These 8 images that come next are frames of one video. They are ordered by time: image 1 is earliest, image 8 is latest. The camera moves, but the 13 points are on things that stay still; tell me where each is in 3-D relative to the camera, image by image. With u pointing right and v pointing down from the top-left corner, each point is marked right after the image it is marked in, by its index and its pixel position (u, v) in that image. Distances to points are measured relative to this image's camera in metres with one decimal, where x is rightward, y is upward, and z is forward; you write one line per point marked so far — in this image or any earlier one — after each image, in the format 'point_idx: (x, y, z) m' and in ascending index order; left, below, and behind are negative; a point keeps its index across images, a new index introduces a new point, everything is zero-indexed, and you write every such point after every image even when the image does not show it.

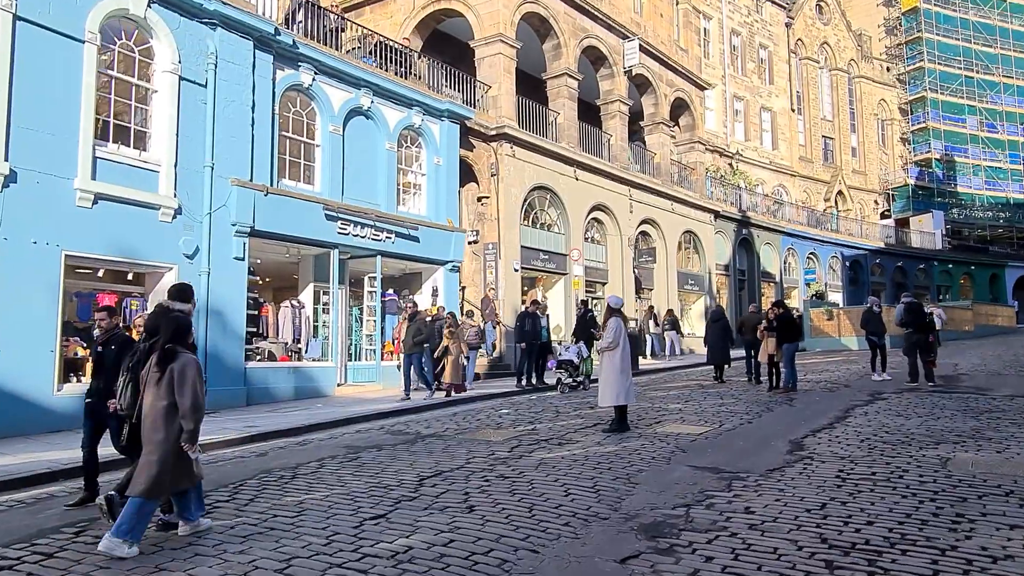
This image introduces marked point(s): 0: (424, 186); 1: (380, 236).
0: (-2.2, +2.6, +18.5) m
1: (-3.0, +1.2, +16.4) m
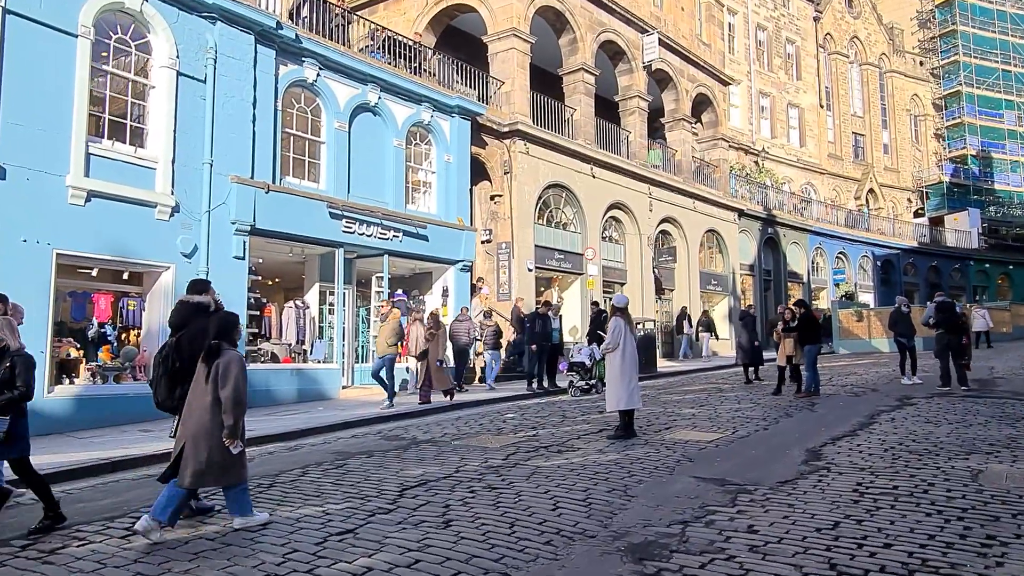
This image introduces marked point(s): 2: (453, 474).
0: (-1.9, +2.6, +18.0) m
1: (-2.8, +1.2, +16.0) m
2: (-0.6, -1.9, +7.5) m
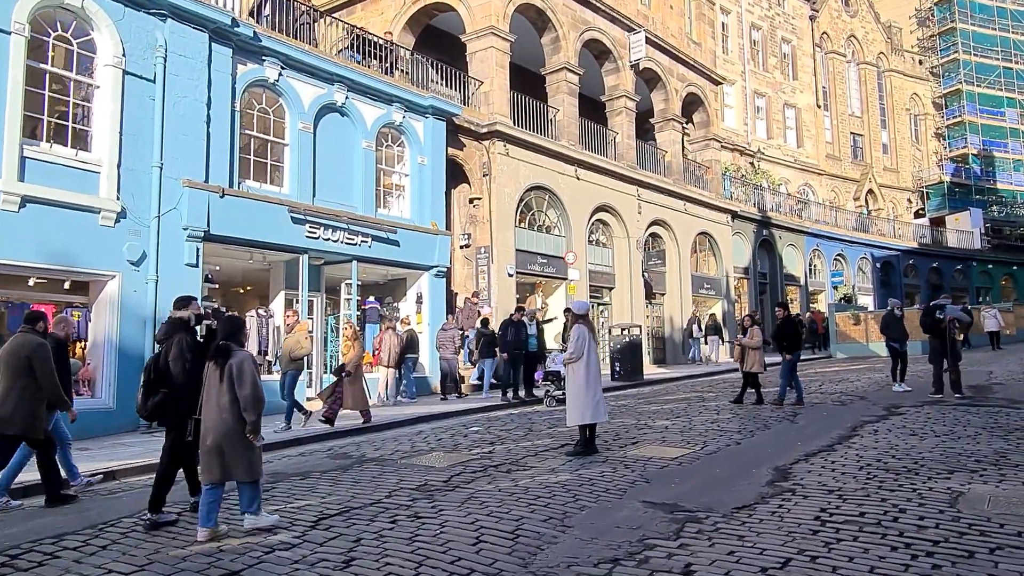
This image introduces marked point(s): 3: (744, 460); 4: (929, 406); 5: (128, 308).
0: (-2.5, +2.4, +17.4) m
1: (-3.3, +1.0, +15.4) m
2: (-1.2, -2.0, +6.8) m
3: (+2.6, -2.0, +8.3) m
4: (+6.9, -2.0, +12.1) m
5: (-6.2, -0.3, +11.8) m
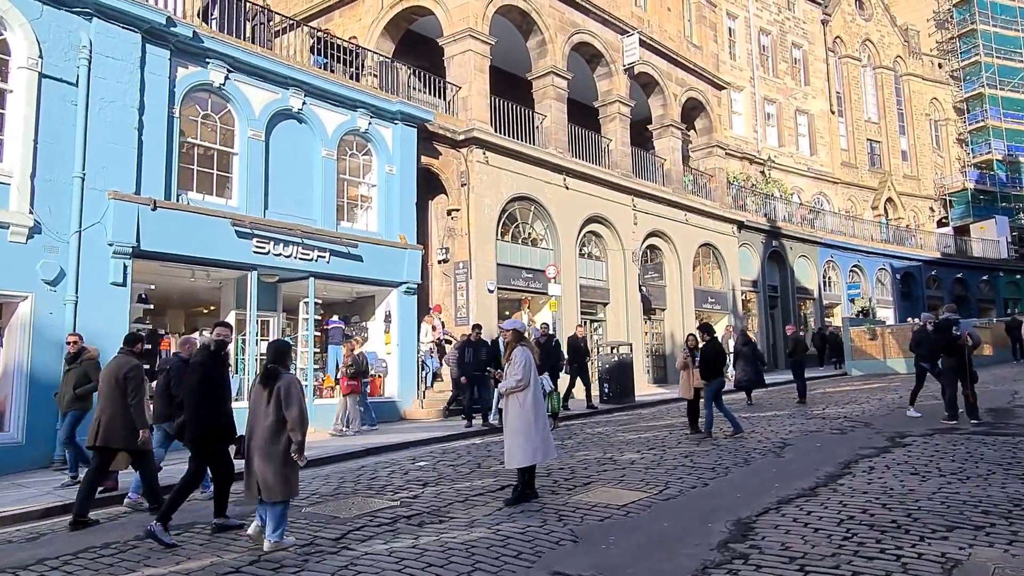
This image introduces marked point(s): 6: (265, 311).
0: (-3.1, +2.0, +16.3) m
1: (-3.9, +0.6, +14.3) m
2: (-2.1, -2.1, +5.6) m
3: (+1.8, -2.1, +6.9) m
4: (+6.2, -2.1, +10.6) m
5: (-6.9, -0.7, +10.8) m
6: (-4.9, -0.5, +14.6) m
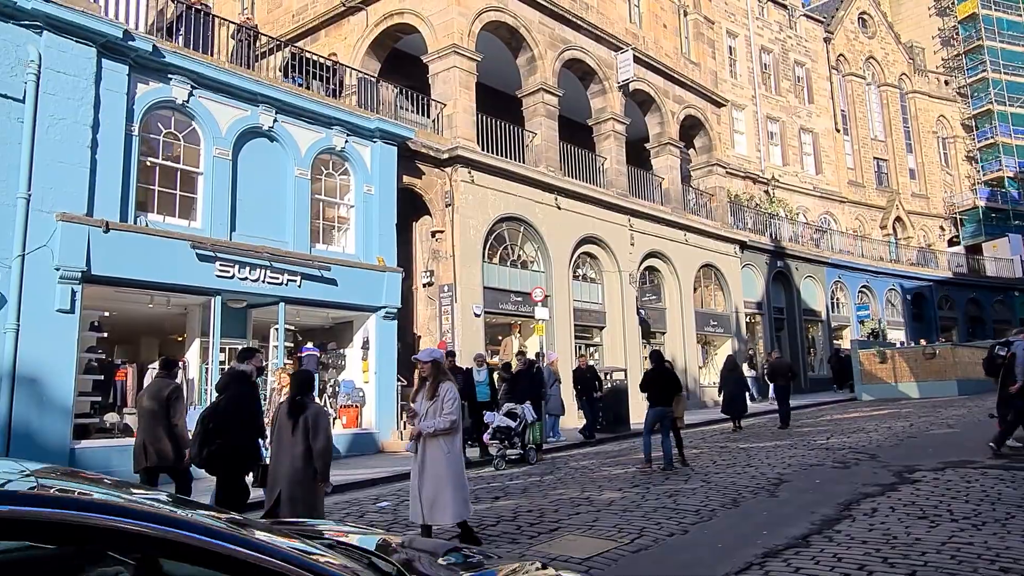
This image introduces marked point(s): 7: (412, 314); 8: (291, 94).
0: (-3.4, +1.5, +15.6) m
1: (-4.3, +0.2, +13.6) m
2: (-2.5, -2.3, +4.8) m
3: (+1.4, -2.3, +6.0) m
4: (+5.8, -2.4, +9.6) m
5: (-7.3, -1.0, +10.0) m
6: (-5.3, -1.0, +13.8) m
7: (-2.5, -0.6, +18.2) m
8: (-4.3, +3.8, +14.4) m
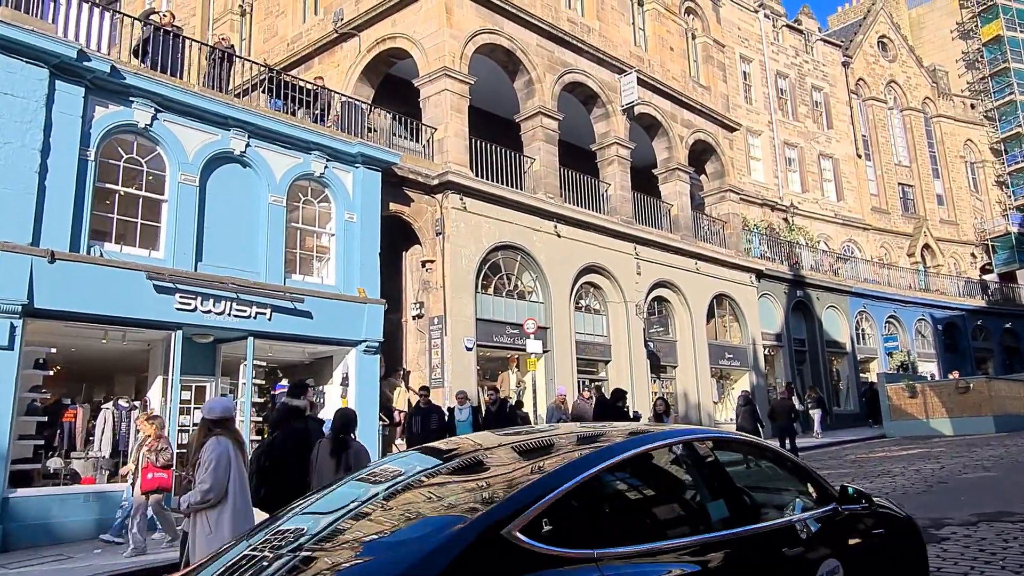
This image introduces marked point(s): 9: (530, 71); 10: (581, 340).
0: (-3.6, +0.8, +14.8) m
1: (-4.6, -0.4, +12.7) m
2: (-3.1, -2.5, +3.7) m
3: (+0.8, -2.4, +4.8) m
4: (+5.4, -2.7, +8.3) m
5: (-7.7, -1.5, +9.2) m
6: (-5.5, -1.6, +12.9) m
7: (-2.6, -1.4, +17.2) m
8: (-4.6, +3.2, +13.8) m
9: (+0.5, +5.8, +19.6) m
10: (+1.9, -1.4, +19.8) m
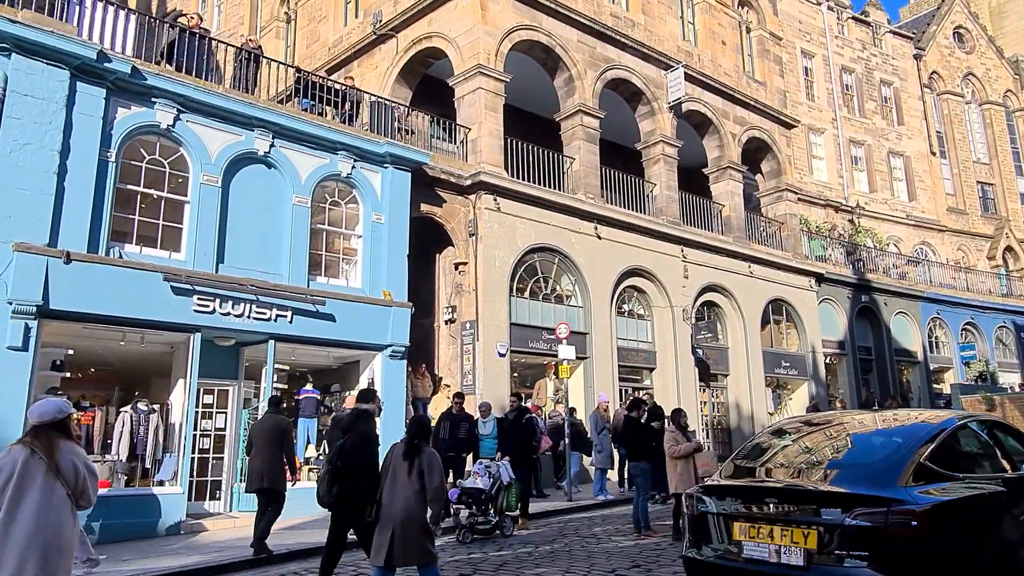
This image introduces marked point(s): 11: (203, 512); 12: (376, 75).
0: (-3.0, +0.7, +14.5) m
1: (-4.2, -0.4, +12.5) m
2: (-3.5, -2.4, +3.4) m
3: (+0.6, -2.4, +4.2) m
4: (+5.4, -2.7, +7.2) m
5: (-7.6, -1.5, +9.3) m
6: (-5.1, -1.6, +12.8) m
7: (-1.8, -1.5, +16.8) m
8: (-4.1, +3.1, +13.6) m
9: (+1.5, +5.7, +19.0) m
10: (+2.9, -1.5, +19.0) m
11: (-5.2, -3.7, +12.2) m
12: (-3.7, +5.8, +19.9) m
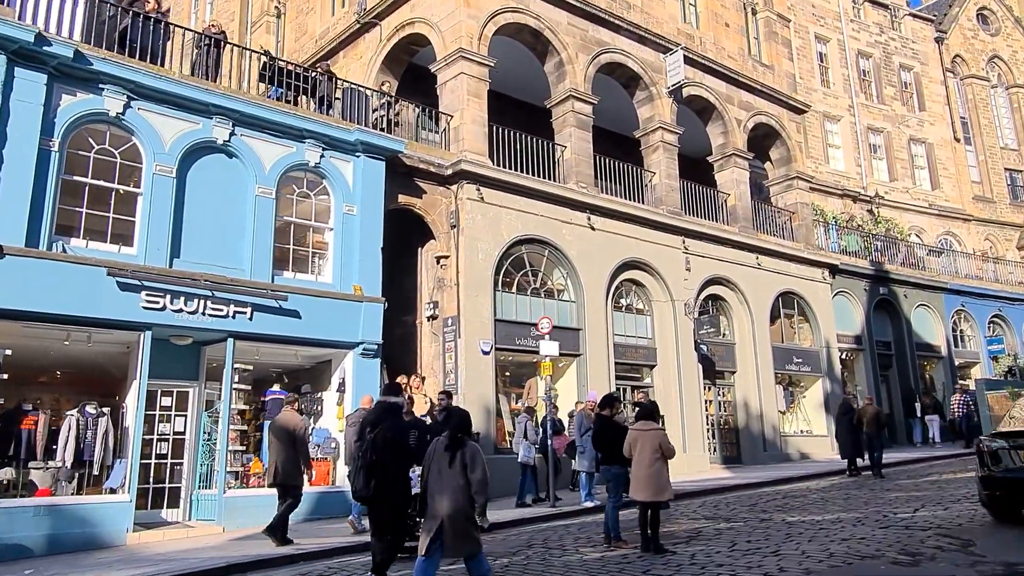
0: (-3.4, +0.8, +13.7) m
1: (-4.6, -0.4, +11.8) m
2: (-4.2, -2.3, +2.7) m
3: (-0.1, -2.2, +3.3) m
4: (+4.8, -2.4, +6.2) m
5: (-8.1, -1.4, +8.7) m
6: (-5.5, -1.5, +12.1) m
7: (-2.1, -1.4, +16.0) m
8: (-4.6, +3.2, +12.9) m
9: (+1.2, +5.9, +18.1) m
10: (+2.7, -1.4, +18.0) m
11: (-5.6, -3.7, +11.5) m
12: (-4.0, +5.9, +19.2) m
